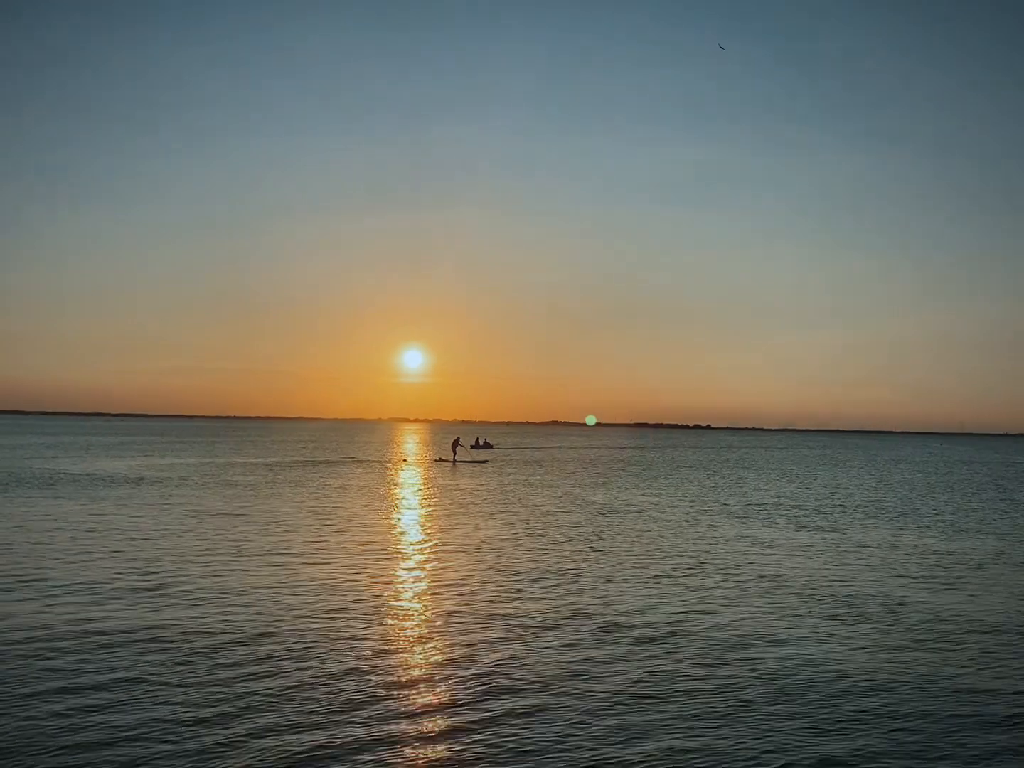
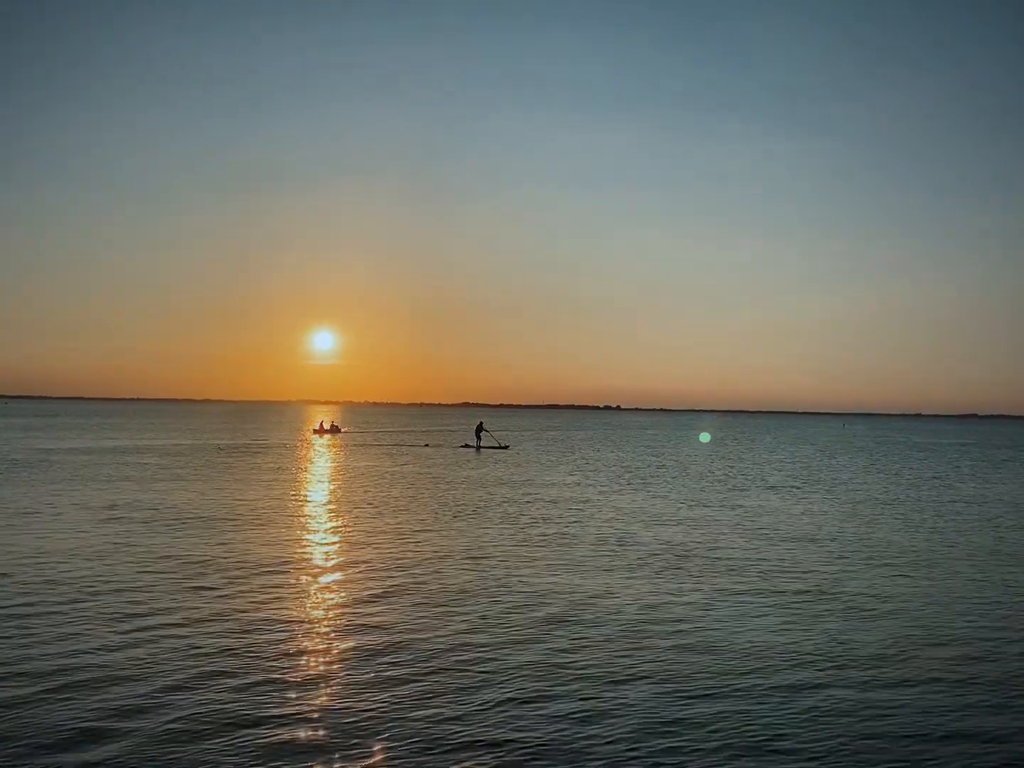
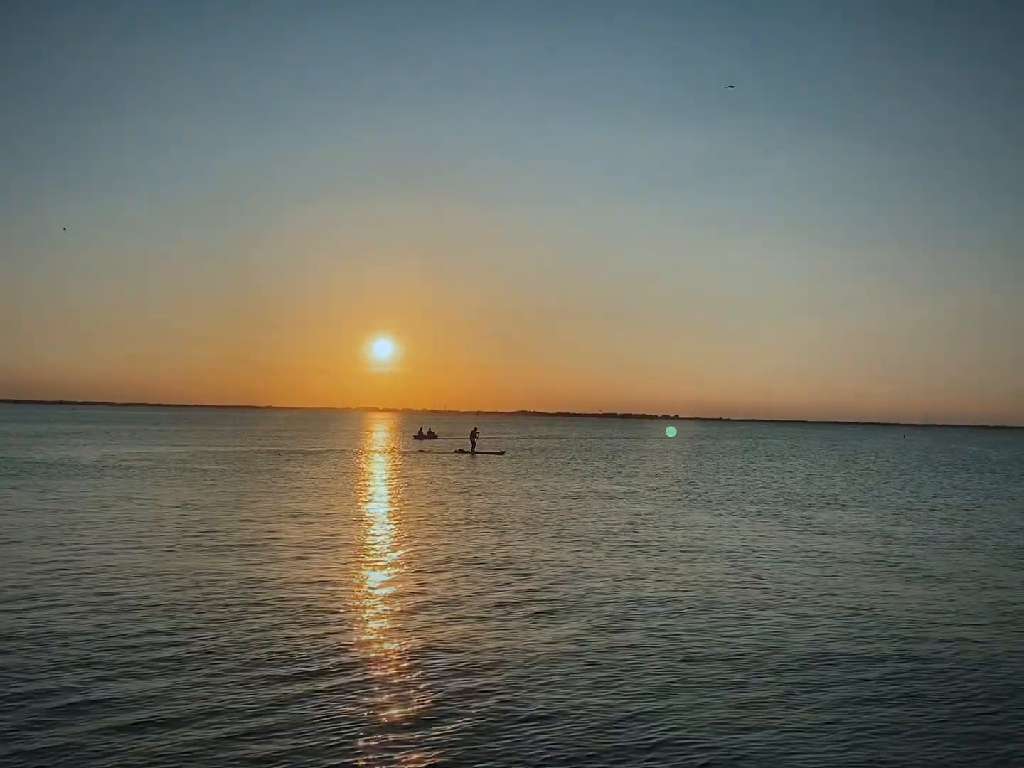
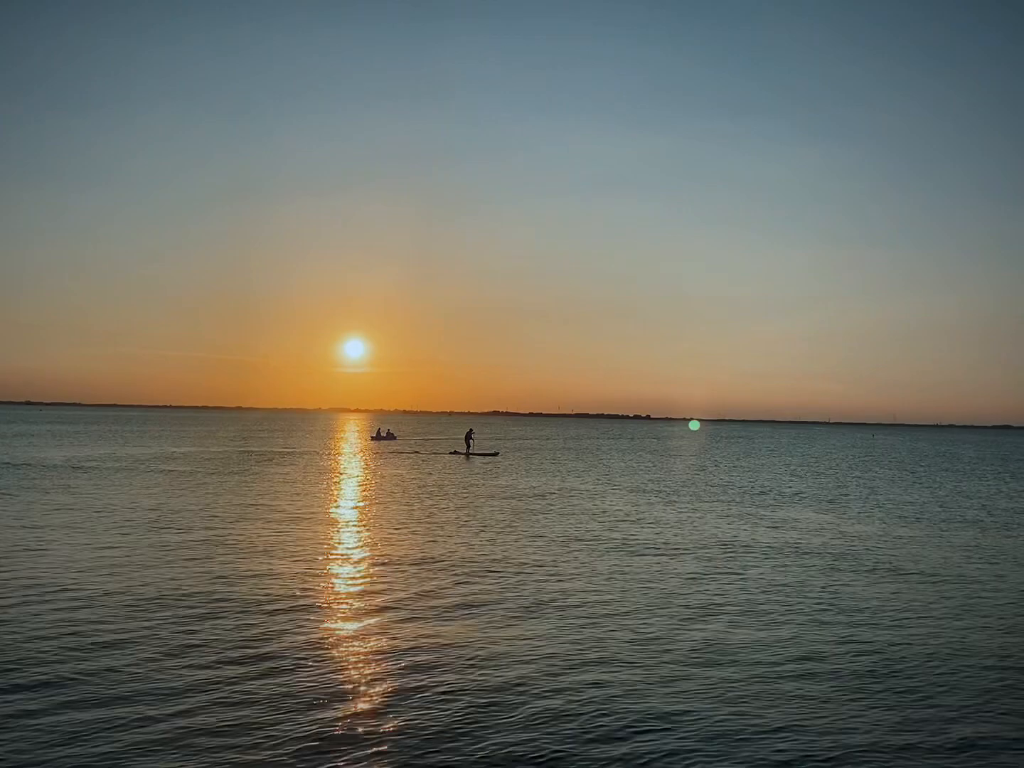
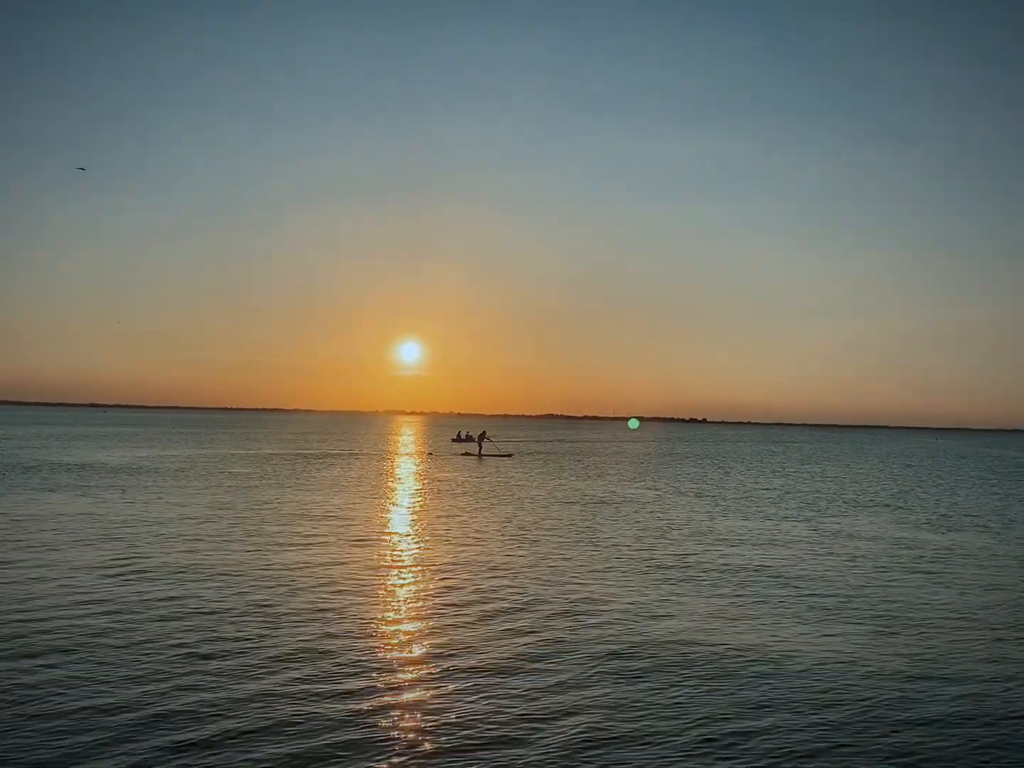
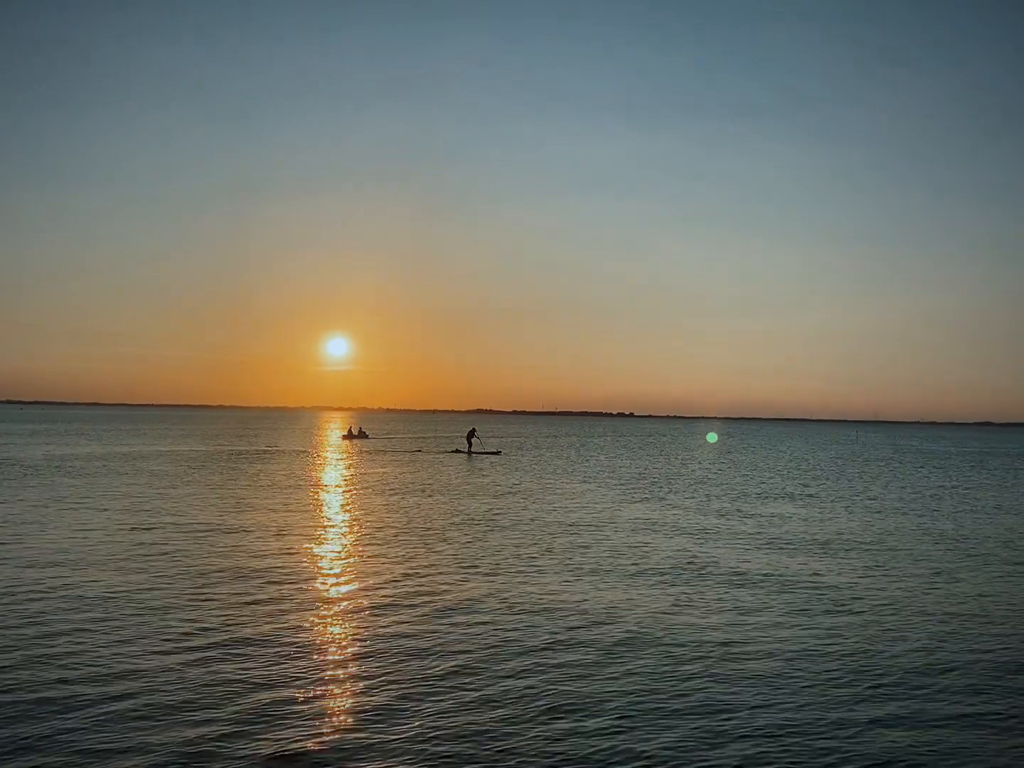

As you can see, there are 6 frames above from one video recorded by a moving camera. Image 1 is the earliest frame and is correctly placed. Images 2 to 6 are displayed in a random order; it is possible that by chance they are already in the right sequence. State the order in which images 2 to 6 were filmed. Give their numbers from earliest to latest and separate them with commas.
5, 3, 4, 6, 2
